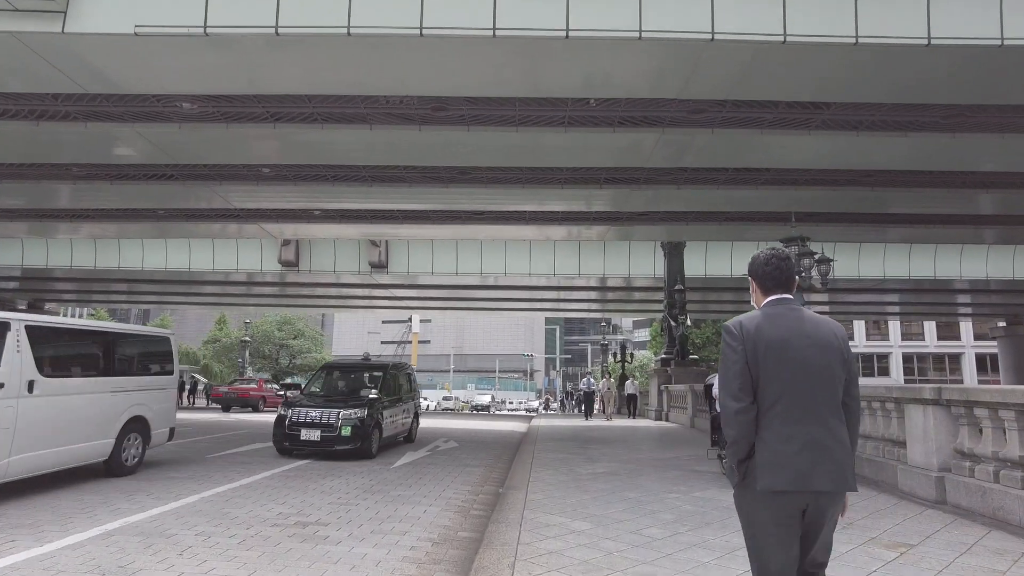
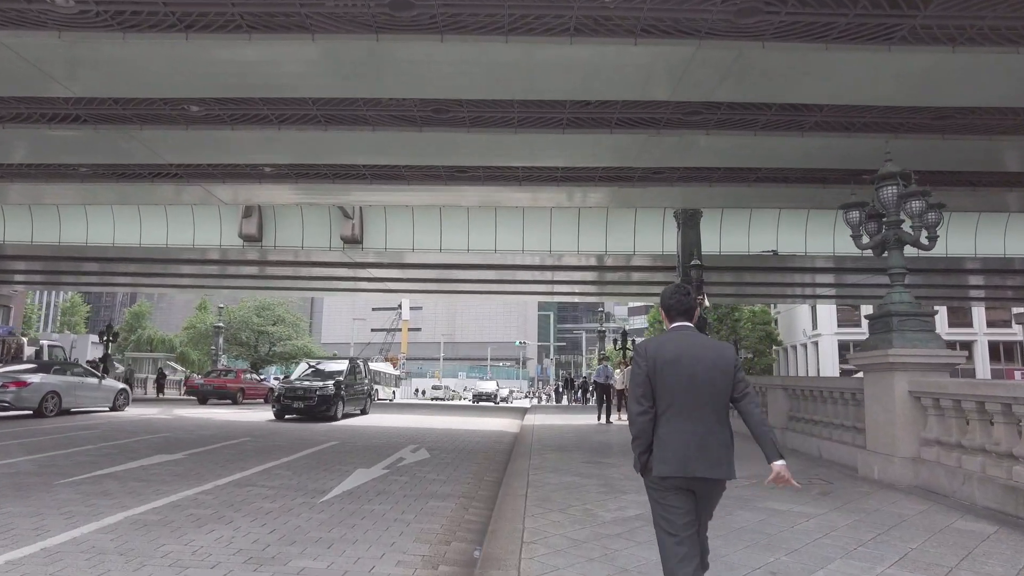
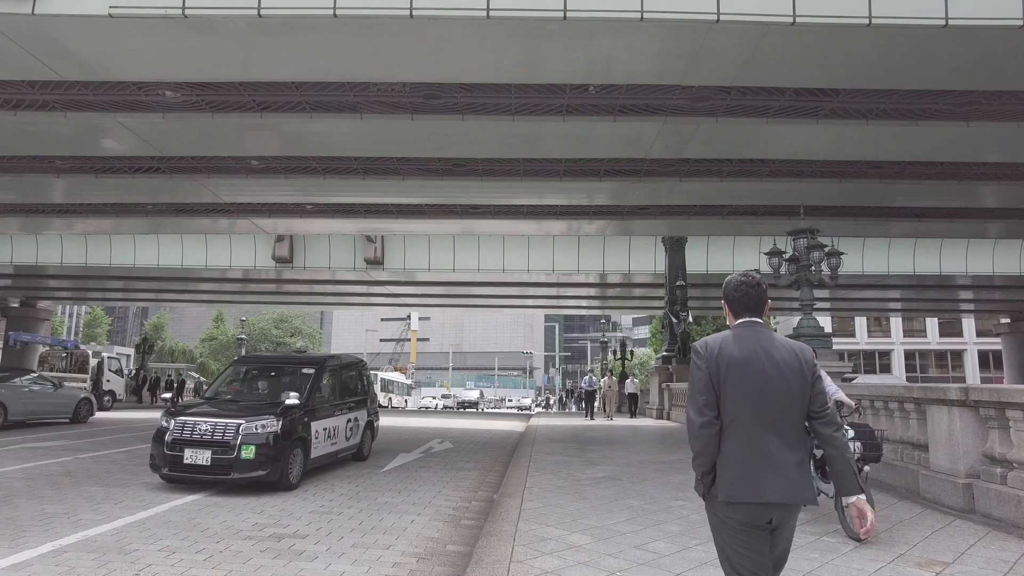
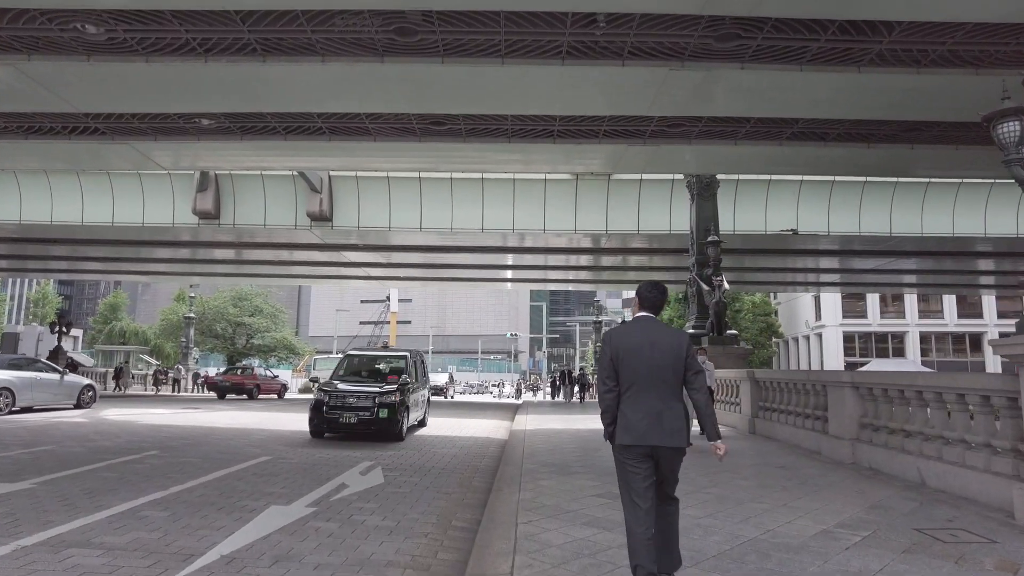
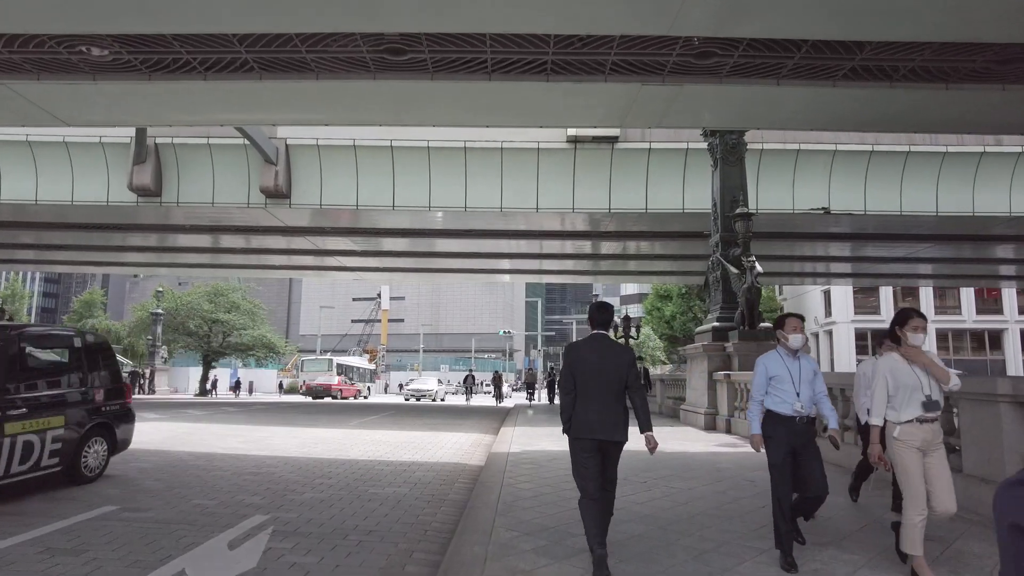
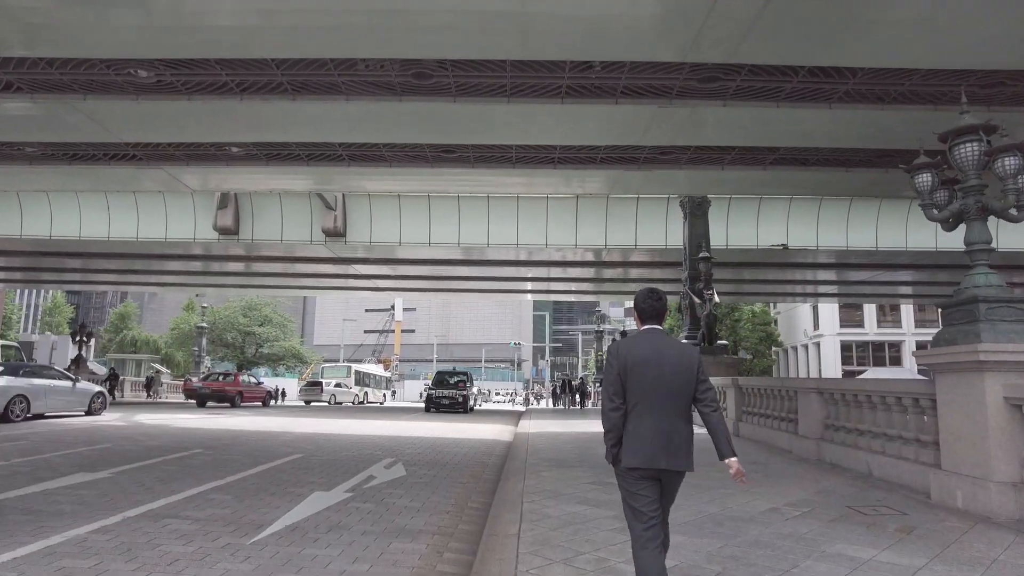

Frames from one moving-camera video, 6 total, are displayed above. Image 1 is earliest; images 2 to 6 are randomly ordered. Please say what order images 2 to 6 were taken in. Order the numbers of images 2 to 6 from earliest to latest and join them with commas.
3, 2, 6, 4, 5
